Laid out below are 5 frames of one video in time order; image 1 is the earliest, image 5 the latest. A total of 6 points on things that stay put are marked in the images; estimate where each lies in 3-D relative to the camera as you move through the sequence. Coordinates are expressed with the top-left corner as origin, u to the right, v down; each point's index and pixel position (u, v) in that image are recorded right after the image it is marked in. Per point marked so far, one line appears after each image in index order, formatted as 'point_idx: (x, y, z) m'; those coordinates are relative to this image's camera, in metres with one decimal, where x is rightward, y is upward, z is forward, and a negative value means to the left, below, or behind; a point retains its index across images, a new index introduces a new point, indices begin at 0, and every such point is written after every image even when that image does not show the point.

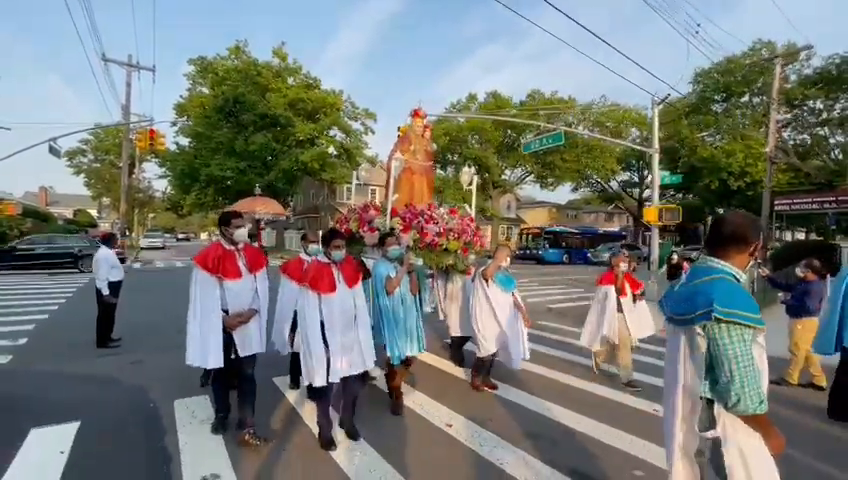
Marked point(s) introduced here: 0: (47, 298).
0: (-8.7, -1.3, +14.1) m
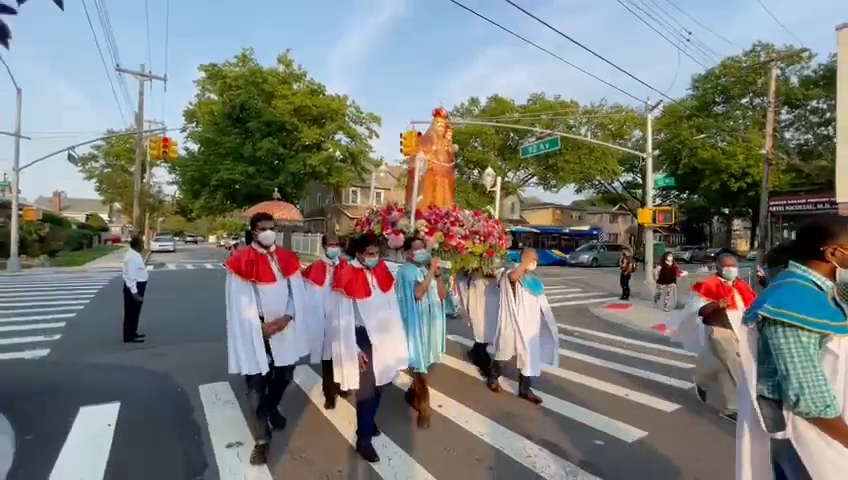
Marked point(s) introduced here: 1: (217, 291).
0: (-8.6, -1.4, +14.6) m
1: (-5.9, -1.4, +16.9) m
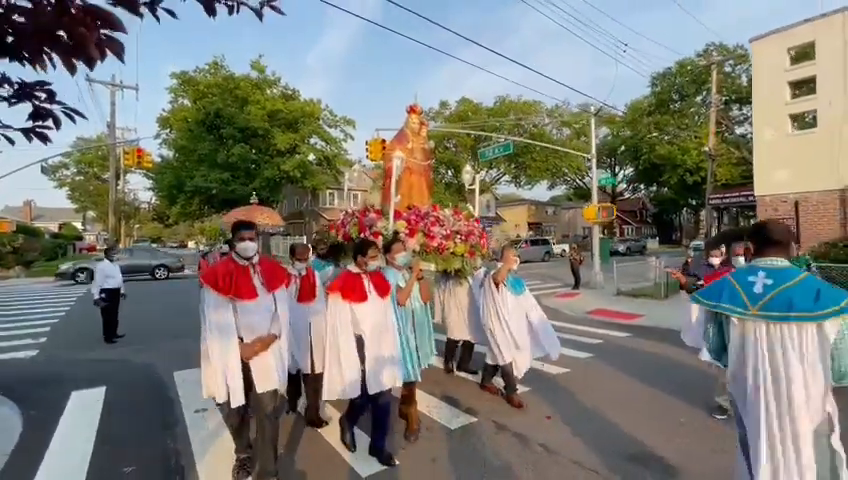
0: (-9.2, -1.6, +14.6) m
1: (-6.5, -1.6, +17.0) m
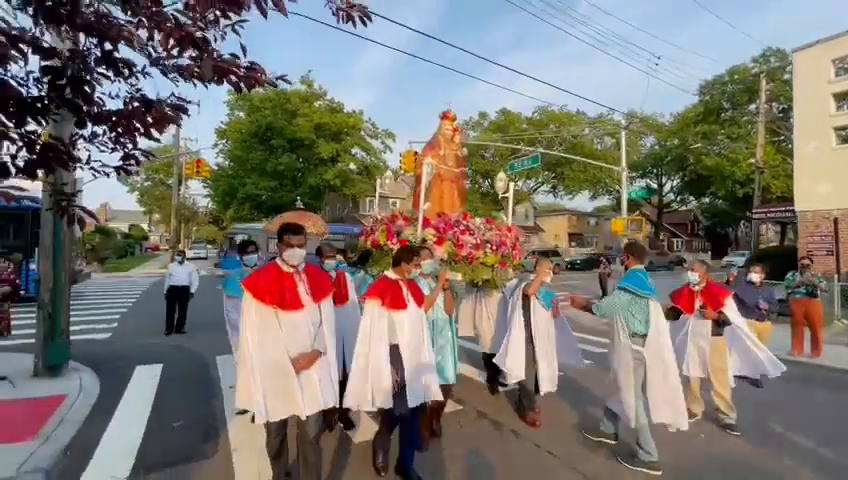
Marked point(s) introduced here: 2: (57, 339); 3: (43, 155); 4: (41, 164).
0: (-8.4, -1.7, +16.1) m
1: (-5.5, -1.7, +18.2) m
2: (-4.8, -1.2, +7.9) m
3: (-1.8, +0.4, +2.9) m
4: (-1.9, +0.4, +2.9) m
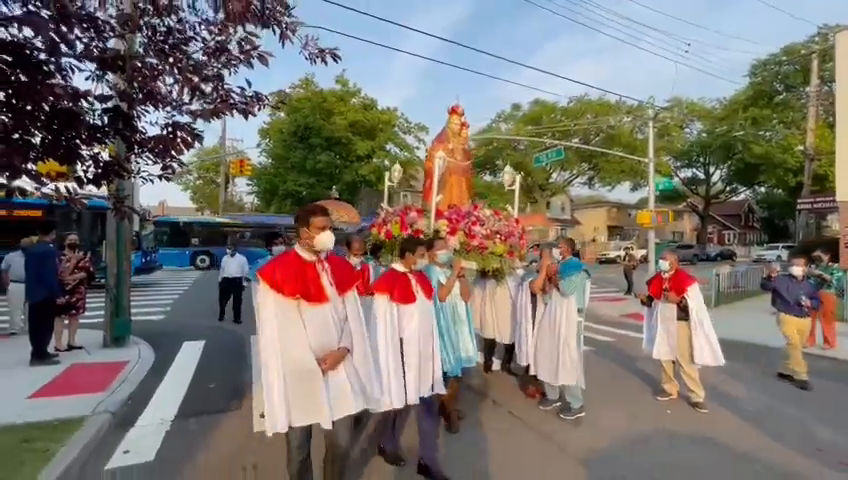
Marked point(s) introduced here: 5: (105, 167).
0: (-7.4, -1.5, +17.2) m
1: (-4.4, -1.5, +19.2) m
2: (-4.5, -1.2, +8.8) m
3: (-1.9, +0.4, +3.6) m
4: (-1.9, +0.4, +3.6) m
5: (-1.9, +0.5, +3.6) m
